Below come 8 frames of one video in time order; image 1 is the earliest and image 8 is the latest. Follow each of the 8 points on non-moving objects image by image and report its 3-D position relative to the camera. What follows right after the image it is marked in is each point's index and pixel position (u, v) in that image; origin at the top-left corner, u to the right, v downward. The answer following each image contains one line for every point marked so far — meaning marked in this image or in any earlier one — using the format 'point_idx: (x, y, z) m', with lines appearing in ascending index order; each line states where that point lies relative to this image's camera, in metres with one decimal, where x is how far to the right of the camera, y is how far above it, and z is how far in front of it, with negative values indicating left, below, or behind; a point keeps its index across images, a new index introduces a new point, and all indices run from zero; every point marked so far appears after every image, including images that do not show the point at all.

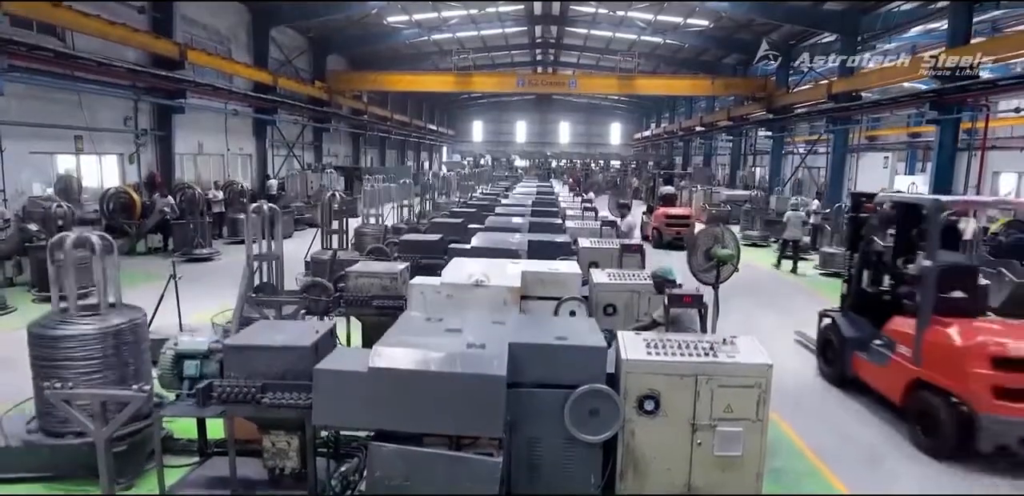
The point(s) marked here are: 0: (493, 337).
0: (-0.1, -0.5, +3.4) m
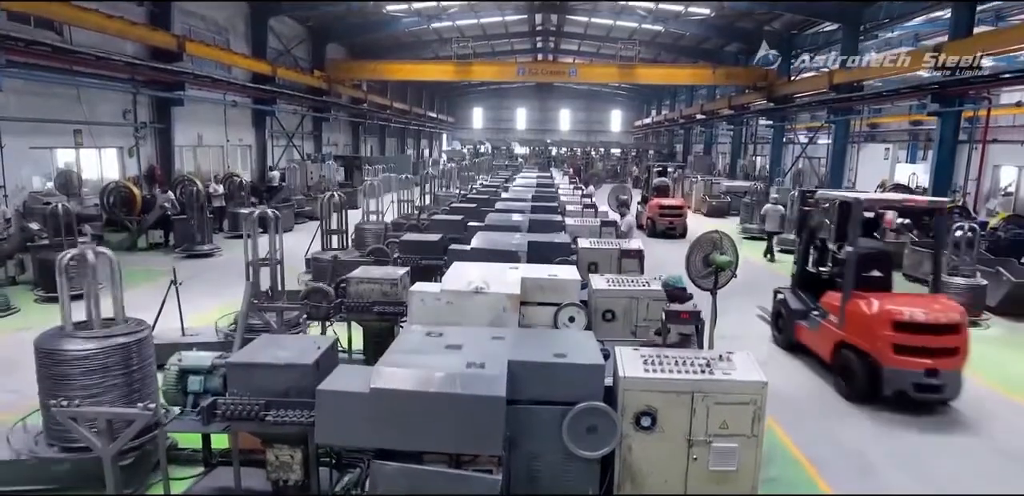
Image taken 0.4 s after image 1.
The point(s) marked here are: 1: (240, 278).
0: (-0.1, -0.6, +3.4) m
1: (-4.4, -0.5, +9.8) m
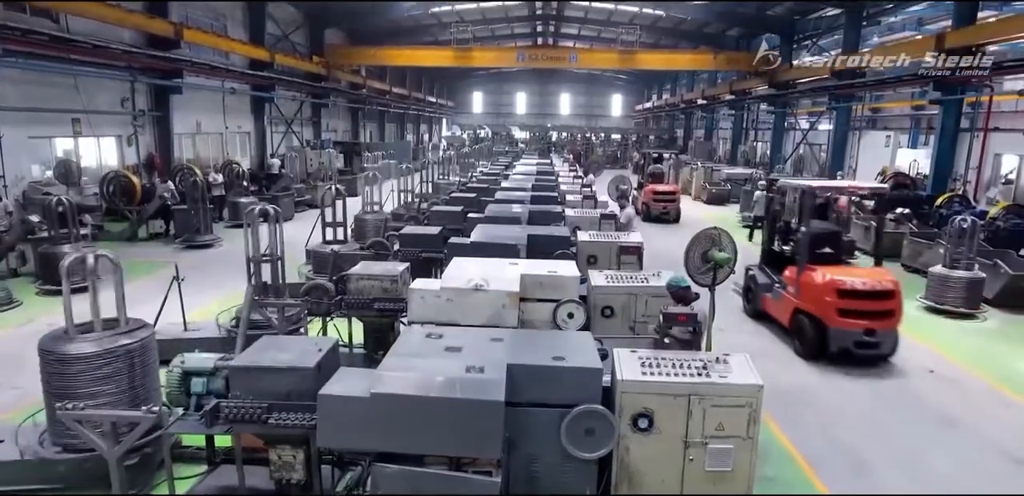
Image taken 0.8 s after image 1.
0: (-0.1, -0.6, +3.4) m
1: (-4.4, -0.3, +9.8) m
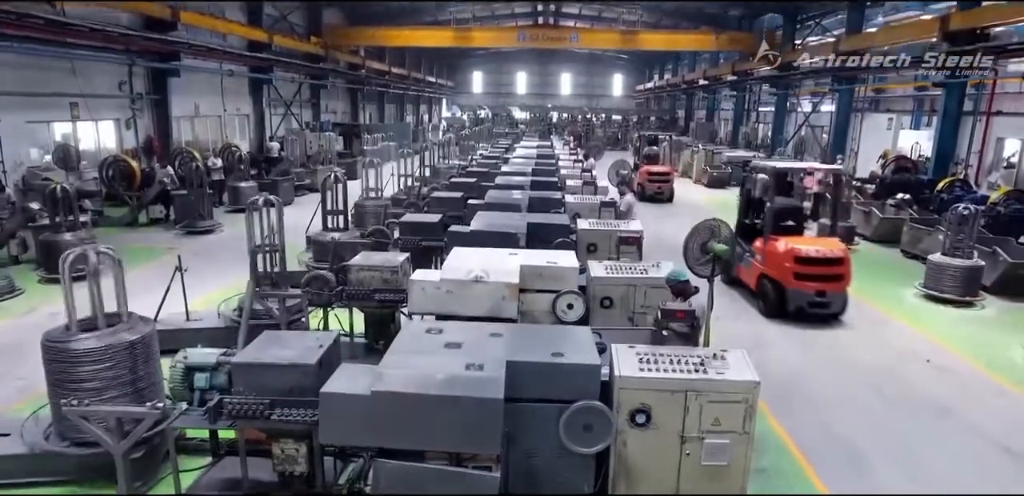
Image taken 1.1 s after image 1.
0: (-0.1, -0.6, +3.5) m
1: (-4.4, -0.1, +9.9) m
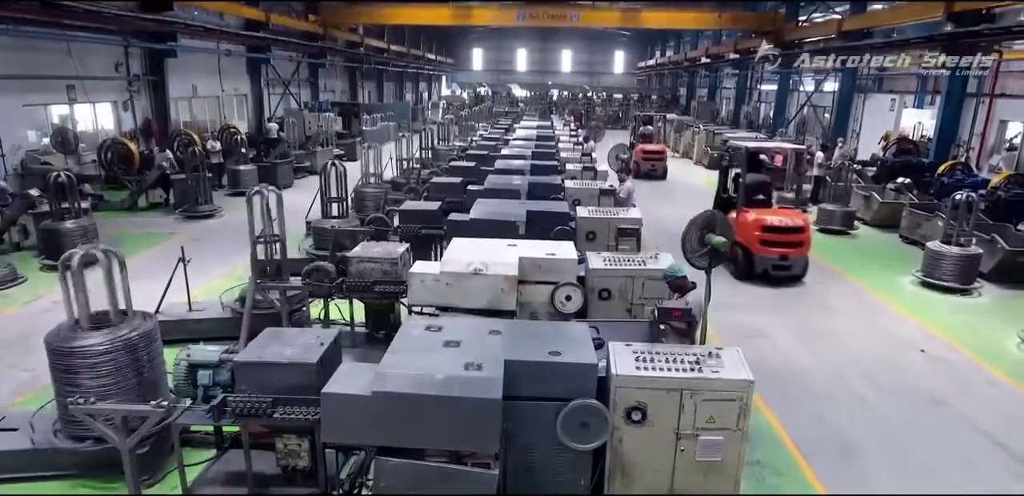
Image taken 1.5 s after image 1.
0: (-0.1, -0.6, +3.5) m
1: (-4.4, +0.1, +9.9) m
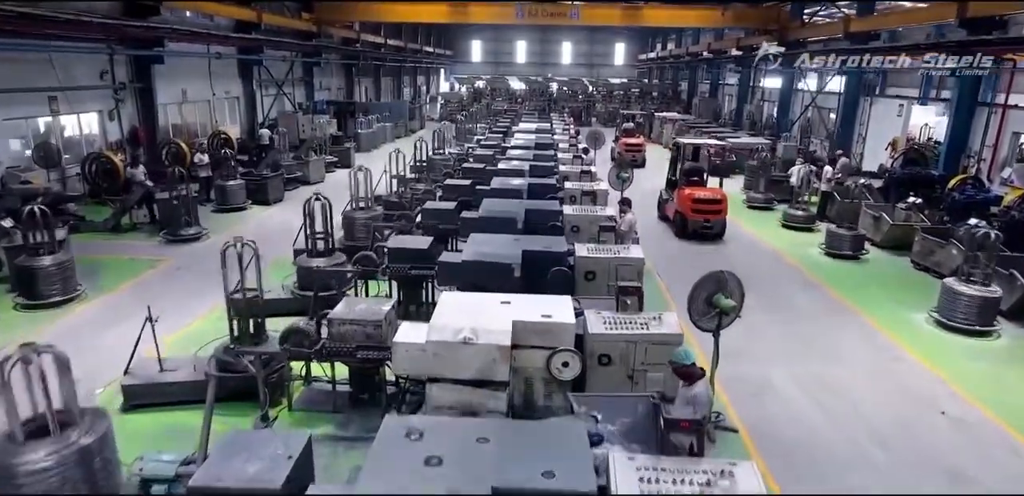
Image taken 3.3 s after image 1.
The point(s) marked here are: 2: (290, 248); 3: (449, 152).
0: (-0.2, -1.2, +3.1) m
1: (-4.5, -0.3, +9.5) m
2: (-3.7, -0.2, +9.8) m
3: (-1.8, +2.8, +17.6) m
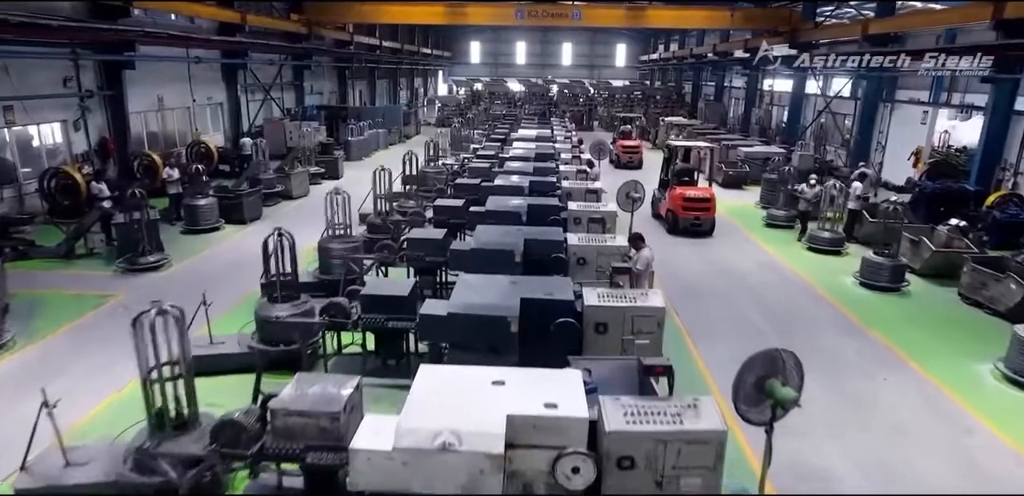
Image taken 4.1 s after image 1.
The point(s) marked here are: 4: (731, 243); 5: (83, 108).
0: (-0.2, -1.6, +2.0) m
1: (-4.5, -0.8, +8.3) m
2: (-3.8, -0.7, +8.6) m
3: (-1.8, +2.3, +16.4) m
4: (+4.4, +0.1, +12.1) m
5: (-10.0, +3.3, +14.3) m
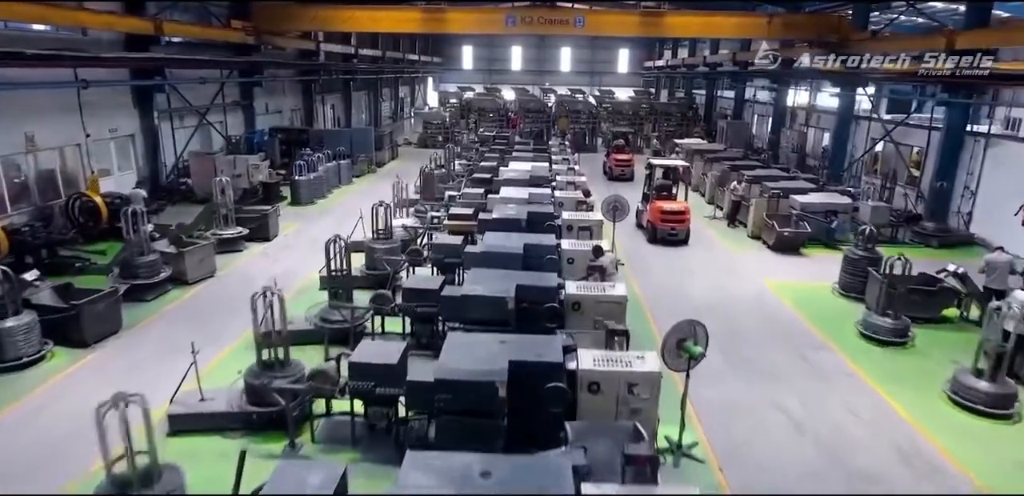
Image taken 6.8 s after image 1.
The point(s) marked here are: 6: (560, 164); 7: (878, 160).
0: (-0.5, -3.5, -2.2) m
1: (-4.8, -2.6, +4.1) m
2: (-4.0, -2.5, +4.4) m
3: (-2.1, +0.4, +12.2) m
4: (+4.1, -1.7, +7.9) m
5: (-10.4, +1.4, +10.0) m
6: (+1.5, +2.5, +18.8) m
7: (+11.5, +2.8, +19.2) m
